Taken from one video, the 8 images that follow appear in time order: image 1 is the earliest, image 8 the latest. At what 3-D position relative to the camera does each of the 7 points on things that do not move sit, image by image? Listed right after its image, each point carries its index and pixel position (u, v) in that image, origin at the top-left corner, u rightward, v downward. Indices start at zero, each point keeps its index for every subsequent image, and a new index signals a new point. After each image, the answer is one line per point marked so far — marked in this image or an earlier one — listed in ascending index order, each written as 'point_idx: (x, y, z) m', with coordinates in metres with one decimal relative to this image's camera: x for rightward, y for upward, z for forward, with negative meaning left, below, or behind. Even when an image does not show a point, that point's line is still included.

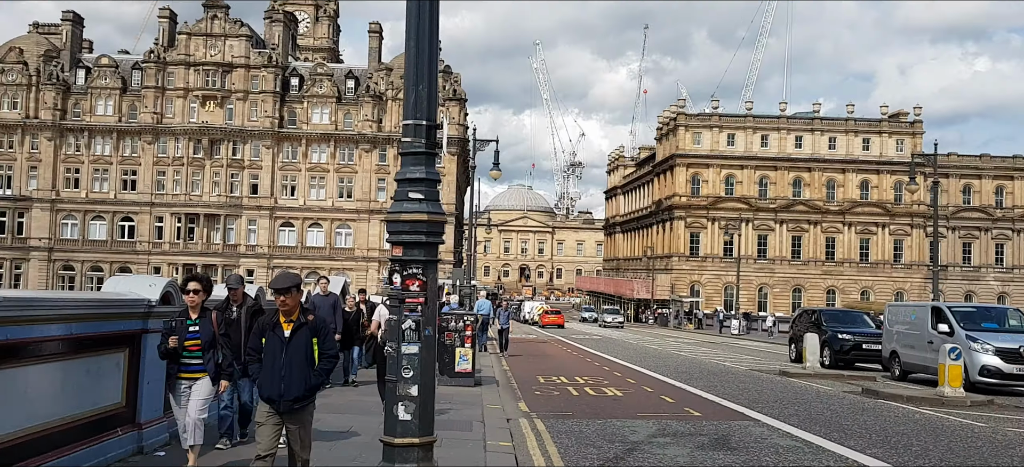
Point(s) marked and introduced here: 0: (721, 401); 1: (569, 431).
0: (+3.8, -3.0, +16.0) m
1: (+0.8, -2.7, +12.1) m
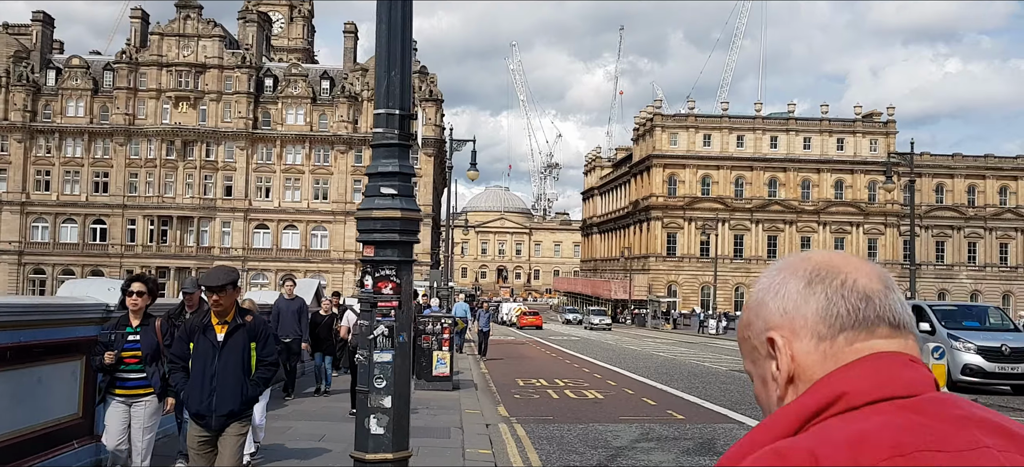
0: (+3.4, -3.0, +15.7) m
1: (+0.5, -2.7, +11.8) m
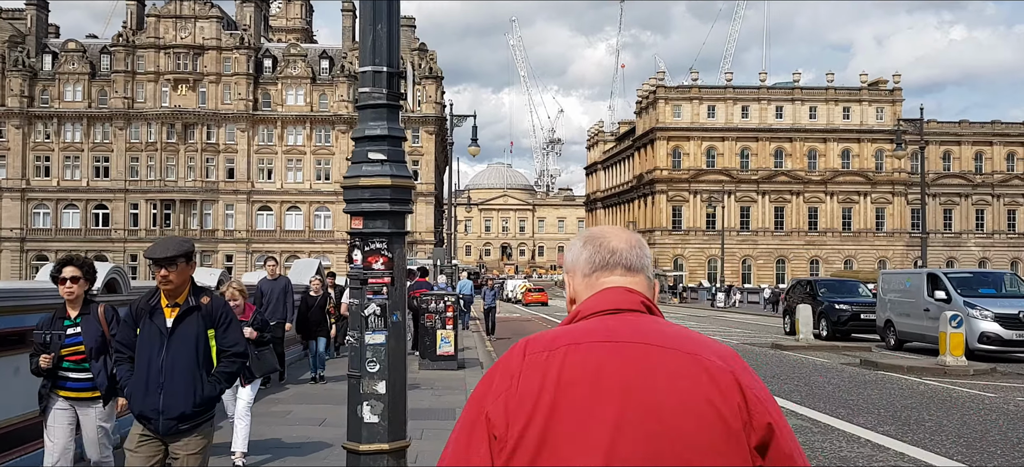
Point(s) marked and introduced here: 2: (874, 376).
0: (+3.5, -2.5, +15.3) m
1: (+0.6, -2.3, +11.4) m
2: (+6.5, -2.5, +15.8) m
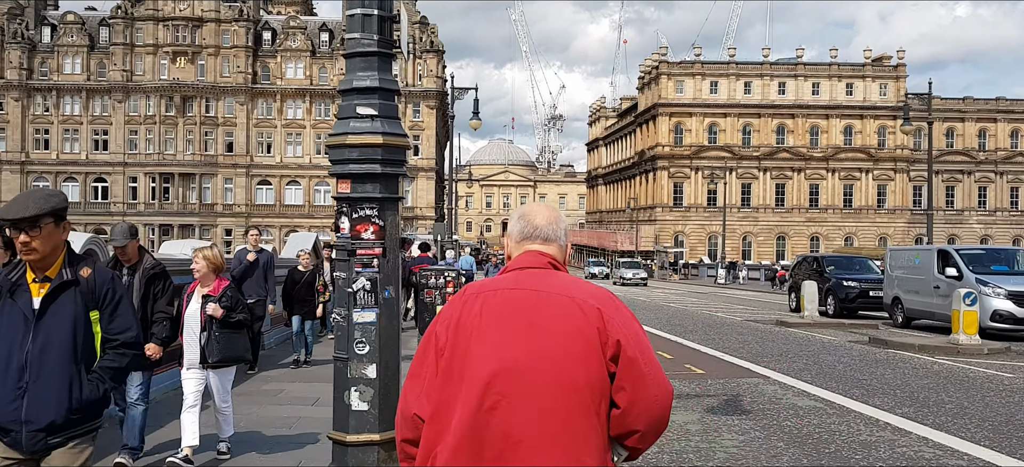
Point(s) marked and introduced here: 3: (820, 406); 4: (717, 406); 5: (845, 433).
0: (+3.5, -2.0, +14.9) m
1: (+0.6, -2.0, +10.9) m
2: (+6.5, -2.1, +15.4) m
3: (+3.5, -1.9, +10.0) m
4: (+2.3, -2.0, +10.0) m
5: (+3.2, -1.9, +8.6) m
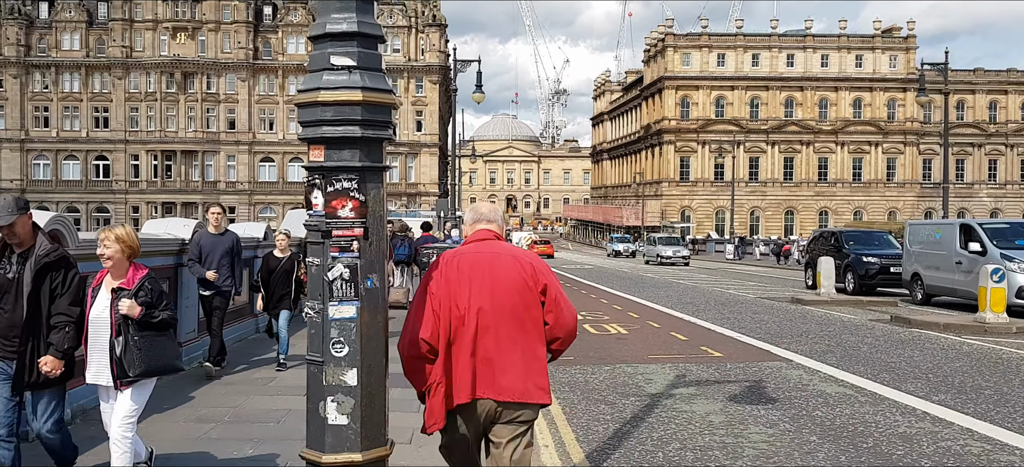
0: (+3.6, -1.6, +14.2) m
1: (+0.7, -1.7, +10.3) m
2: (+6.6, -1.7, +14.7) m
3: (+3.5, -1.7, +9.3) m
4: (+2.4, -1.7, +9.3) m
5: (+3.3, -1.7, +7.9) m
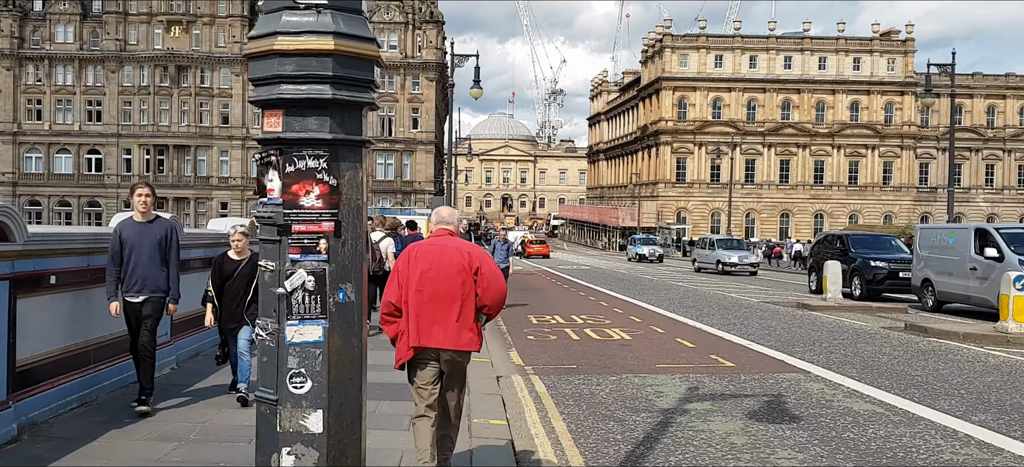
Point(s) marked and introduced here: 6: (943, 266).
0: (+3.6, -1.7, +13.4) m
1: (+0.7, -1.7, +9.5) m
2: (+6.5, -1.7, +13.9) m
3: (+3.5, -1.7, +8.5) m
4: (+2.4, -1.7, +8.6) m
5: (+3.3, -1.7, +7.2) m
6: (+9.6, -0.7, +19.8) m
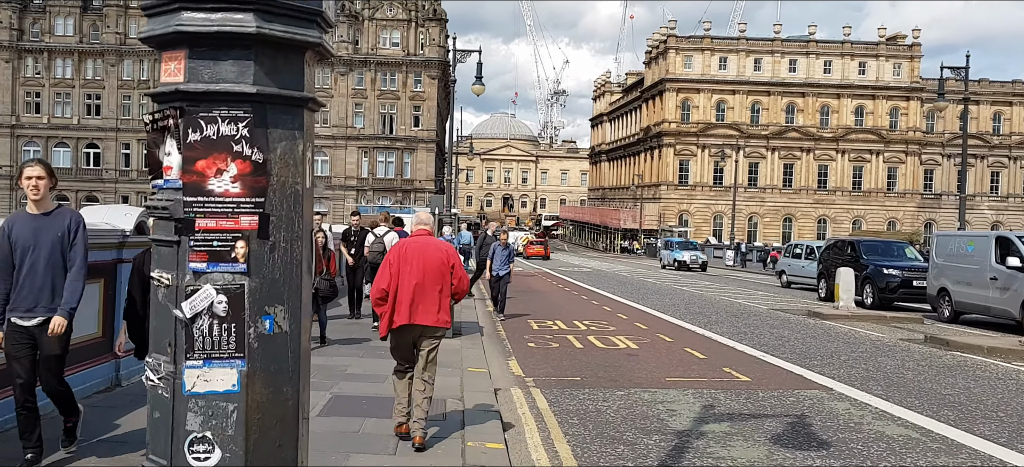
0: (+3.6, -1.7, +12.6) m
1: (+0.7, -1.7, +8.7) m
2: (+6.5, -1.9, +13.2) m
3: (+3.5, -1.8, +7.7) m
4: (+2.4, -1.8, +7.8) m
5: (+3.3, -1.8, +6.4) m
6: (+9.6, -0.9, +19.0) m
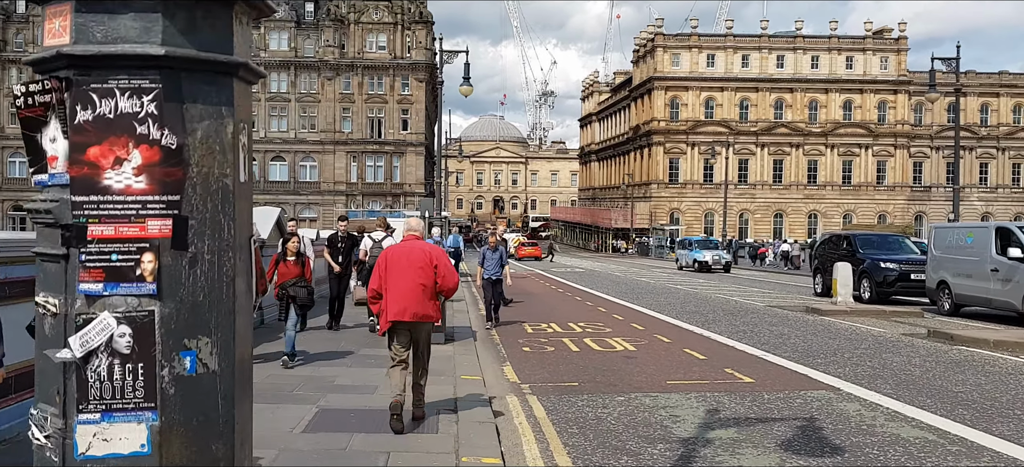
0: (+3.5, -1.7, +12.3) m
1: (+0.6, -1.7, +8.3) m
2: (+6.5, -1.7, +12.8) m
3: (+3.5, -1.7, +7.4) m
4: (+2.3, -1.7, +7.4) m
5: (+3.3, -1.7, +6.0) m
6: (+9.5, -0.7, +18.7) m
